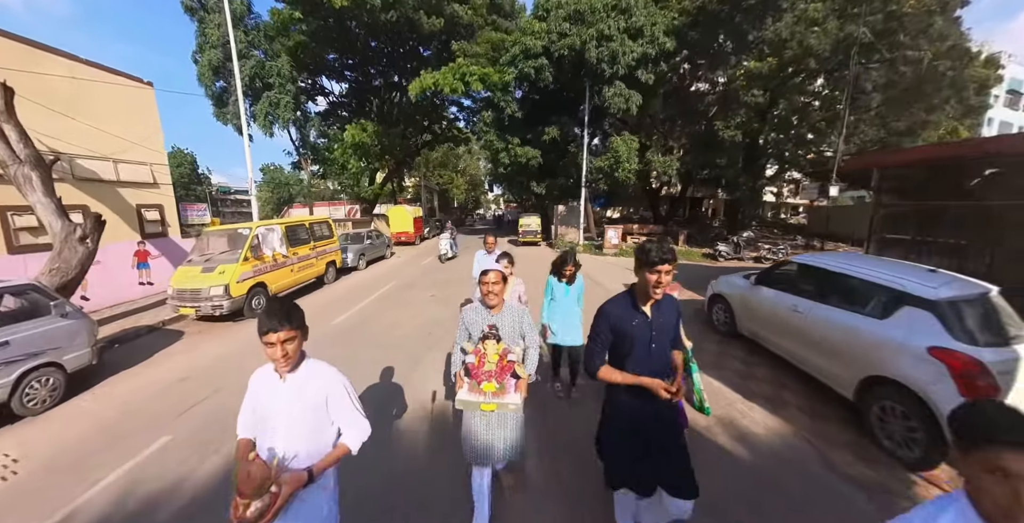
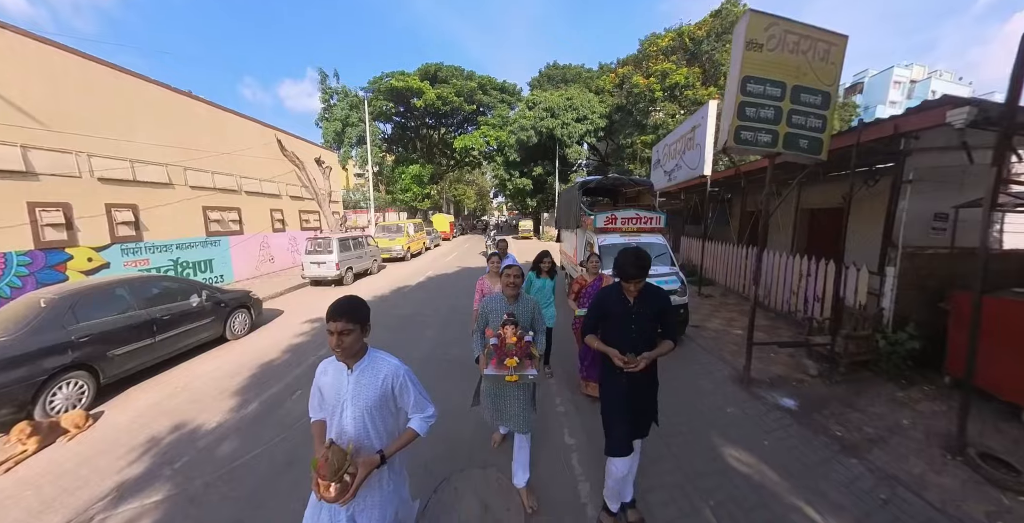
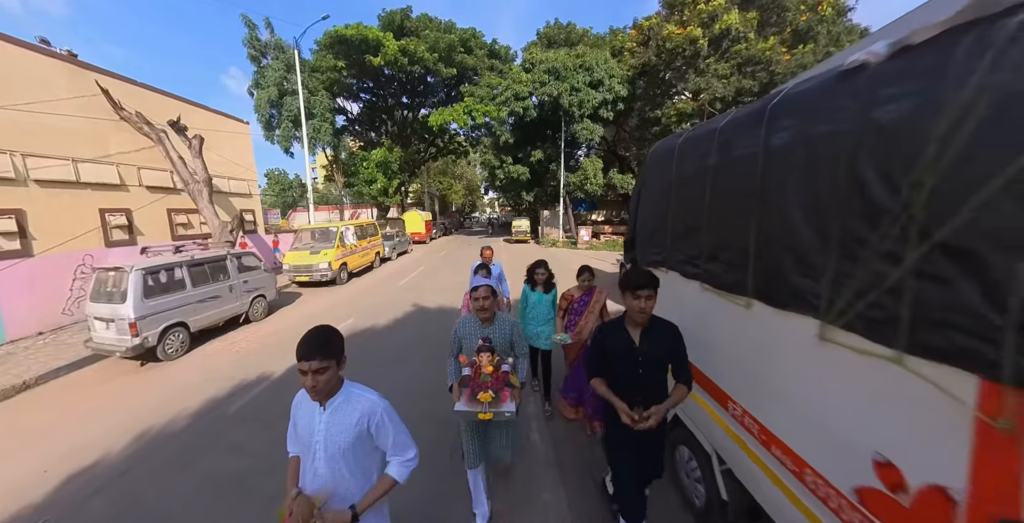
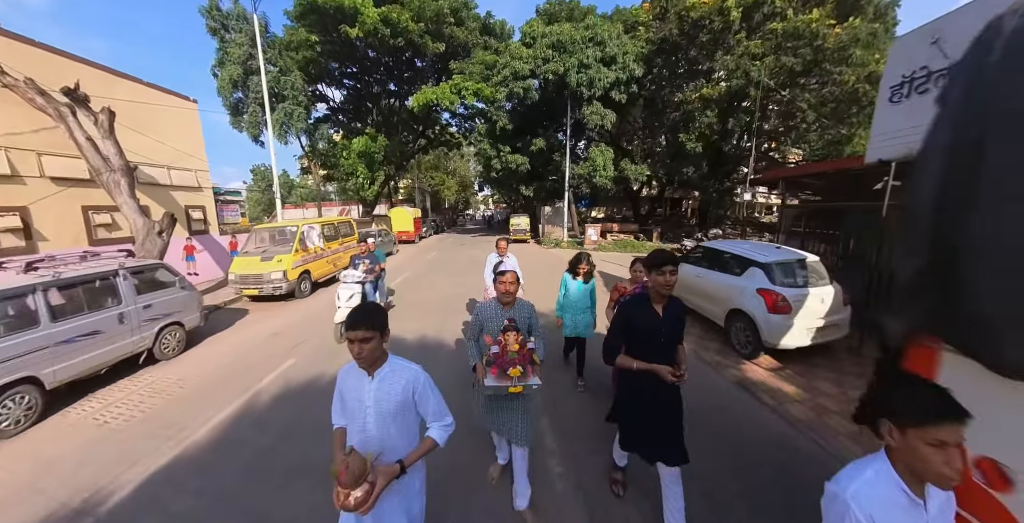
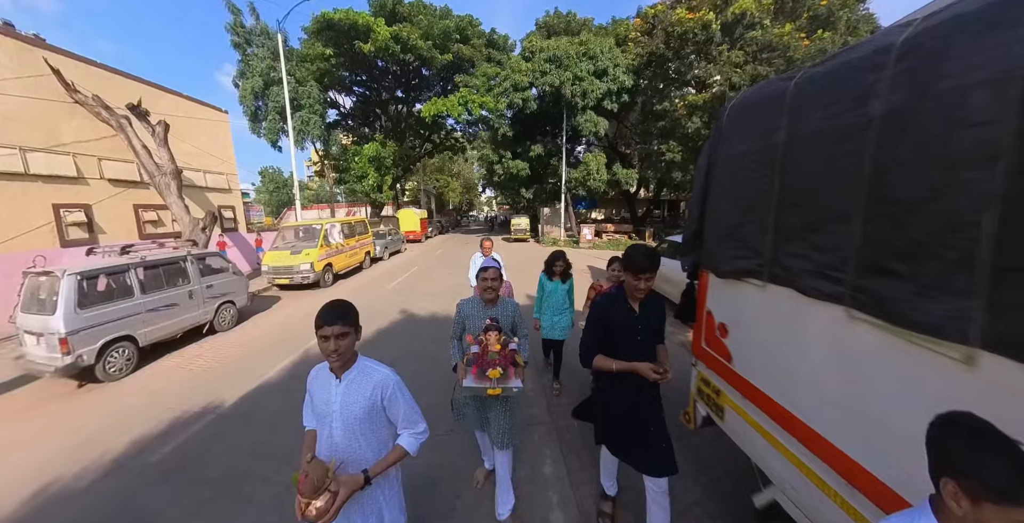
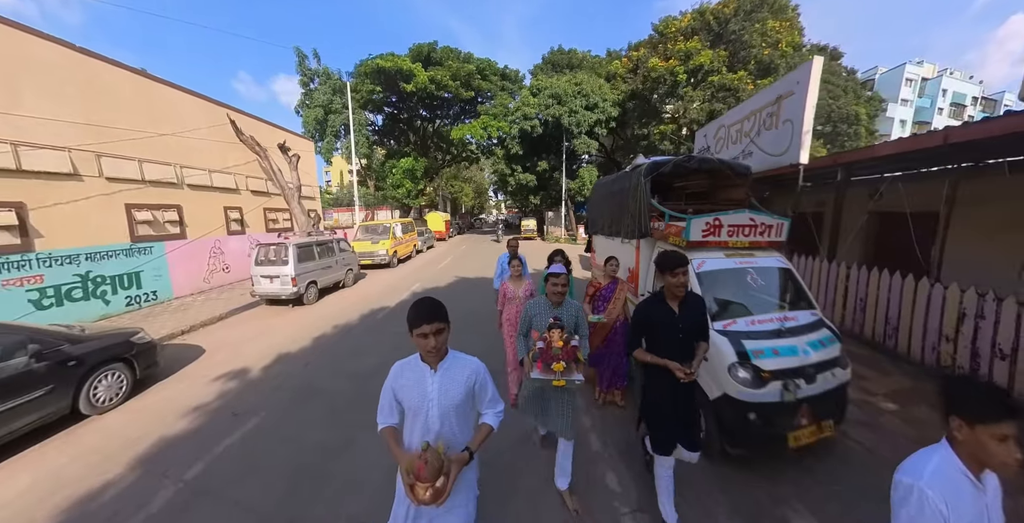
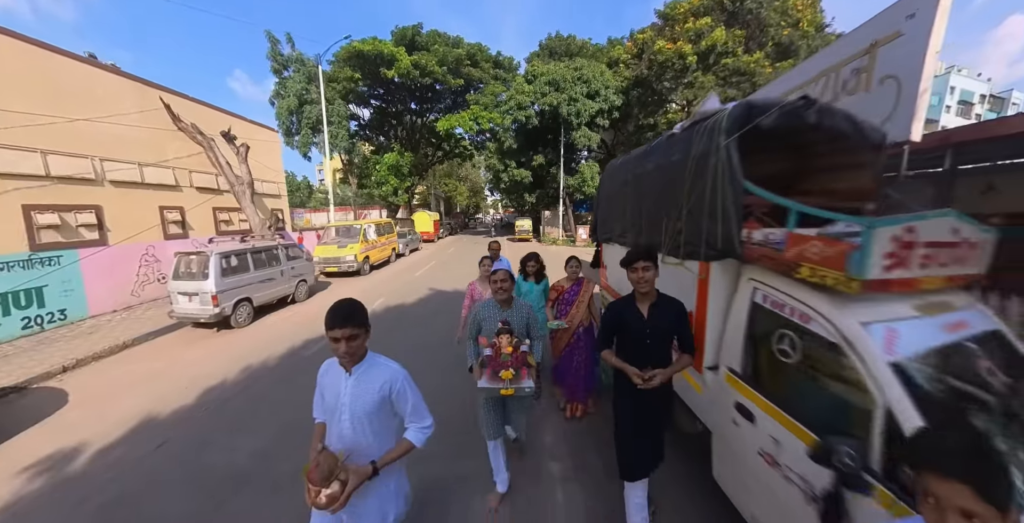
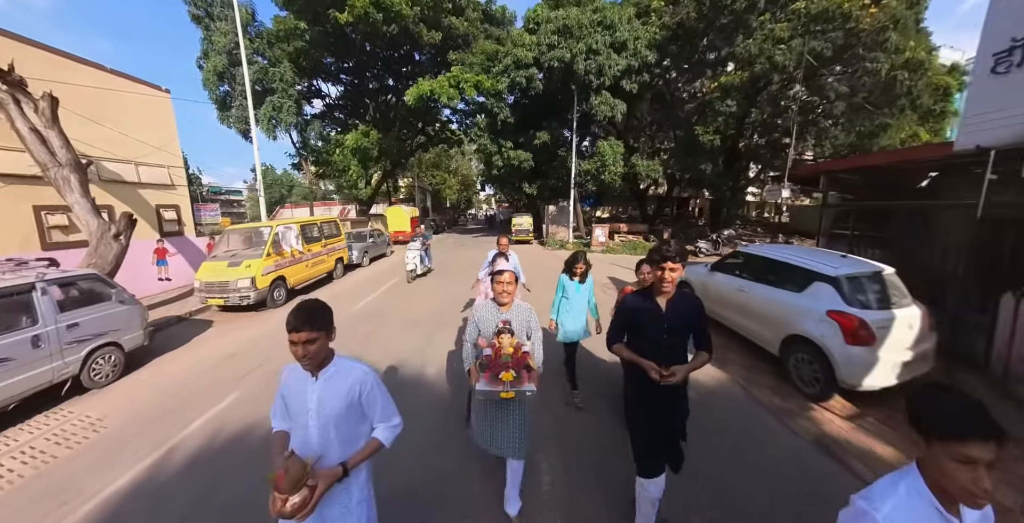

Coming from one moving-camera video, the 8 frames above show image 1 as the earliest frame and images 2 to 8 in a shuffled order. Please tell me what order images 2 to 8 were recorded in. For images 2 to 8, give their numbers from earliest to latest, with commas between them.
8, 4, 5, 3, 7, 6, 2
